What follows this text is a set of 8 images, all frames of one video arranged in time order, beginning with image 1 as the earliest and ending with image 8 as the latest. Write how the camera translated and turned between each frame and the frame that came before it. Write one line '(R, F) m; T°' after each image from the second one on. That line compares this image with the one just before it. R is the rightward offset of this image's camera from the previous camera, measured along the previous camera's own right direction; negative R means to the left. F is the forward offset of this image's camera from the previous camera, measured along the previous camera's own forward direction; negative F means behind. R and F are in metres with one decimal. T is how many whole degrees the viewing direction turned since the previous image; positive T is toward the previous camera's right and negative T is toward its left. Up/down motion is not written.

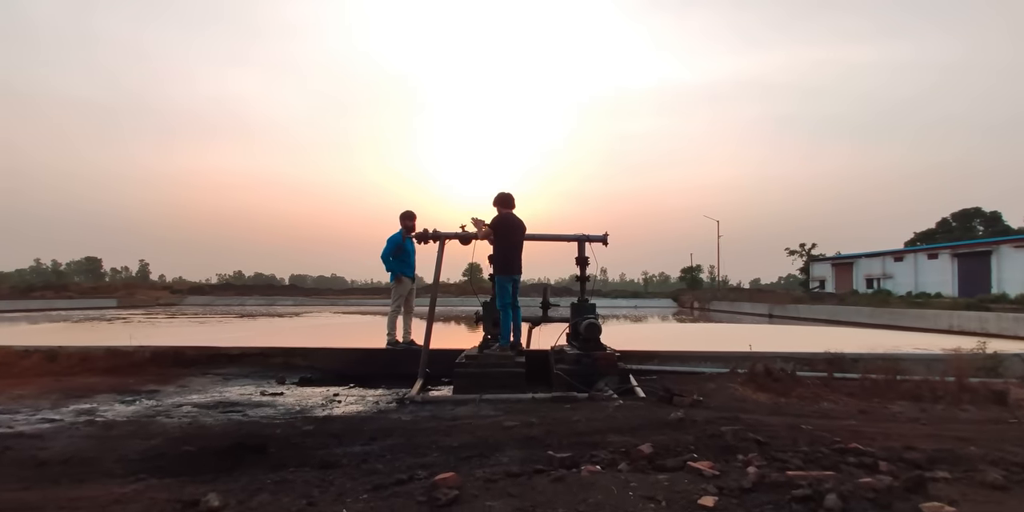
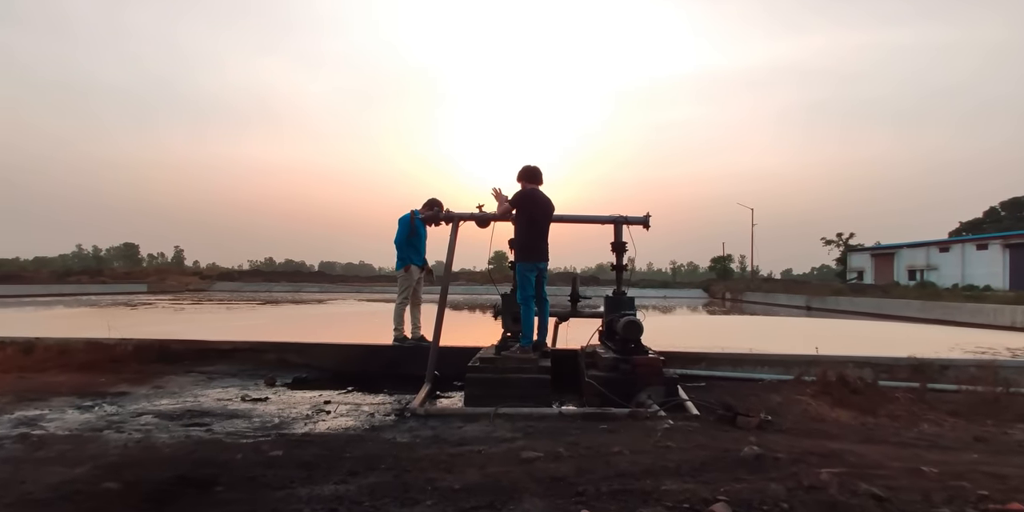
(0.0, +0.9) m; -3°
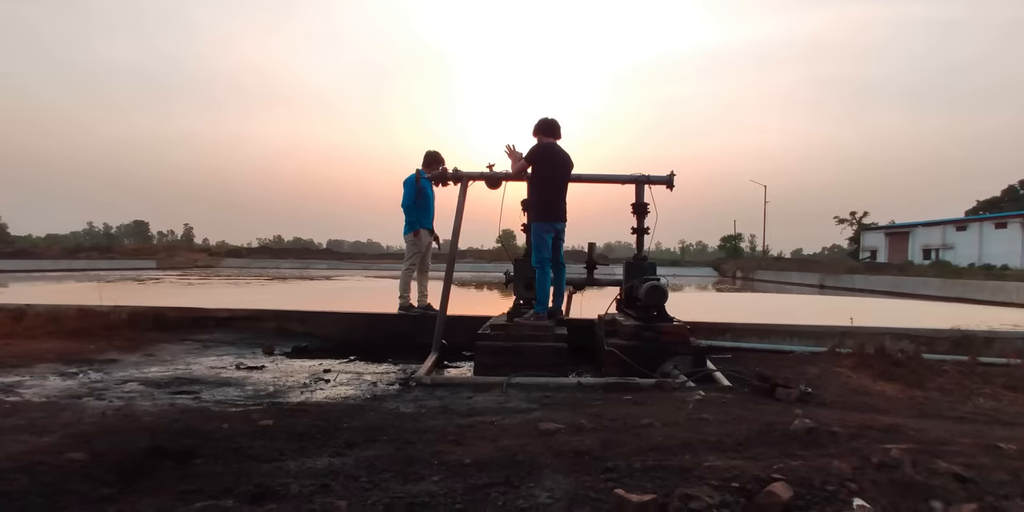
(0.0, +0.3) m; -1°
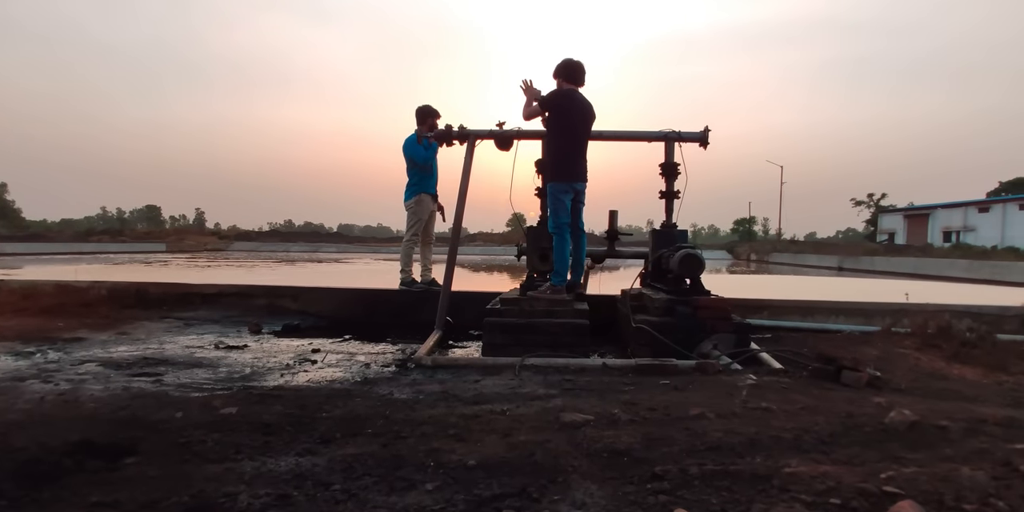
(0.0, +0.5) m; -1°
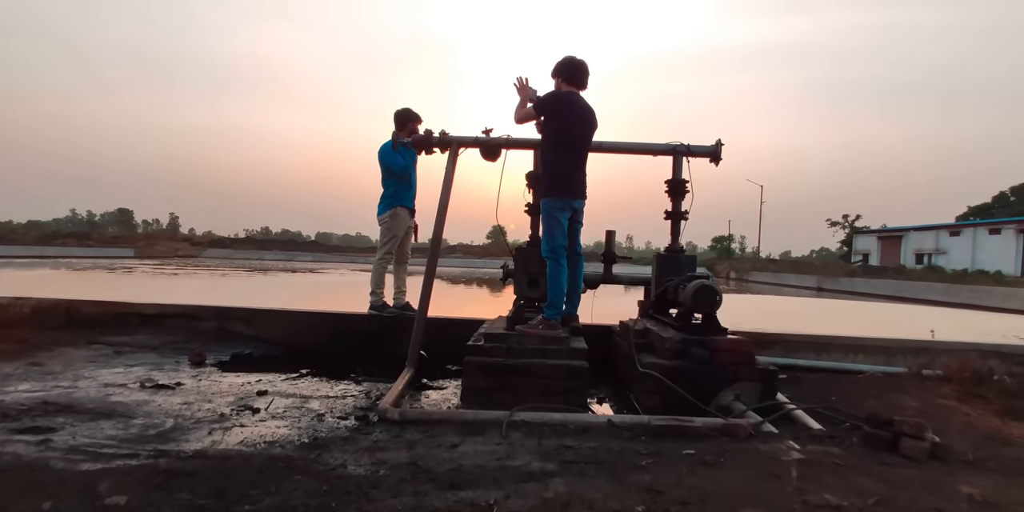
(0.0, +0.5) m; +2°
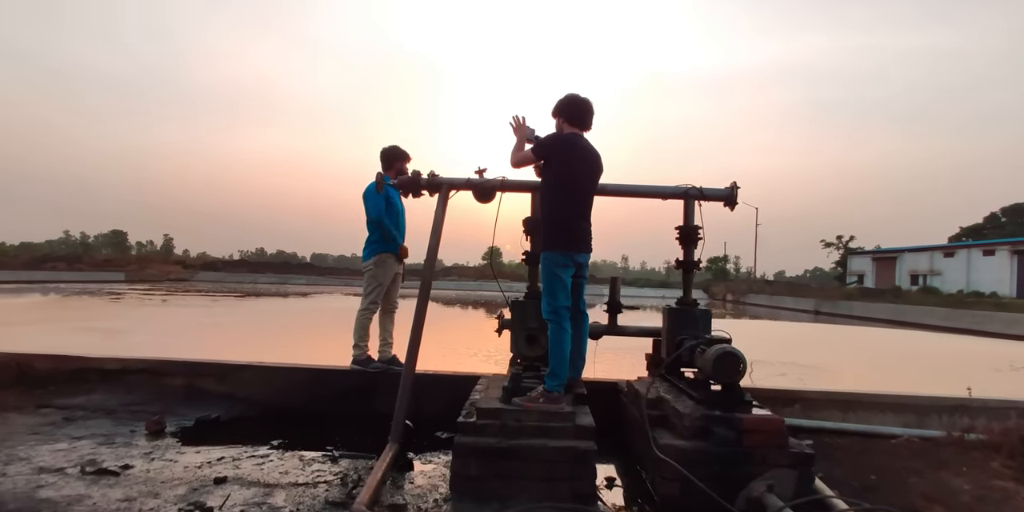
(0.0, +0.3) m; 0°
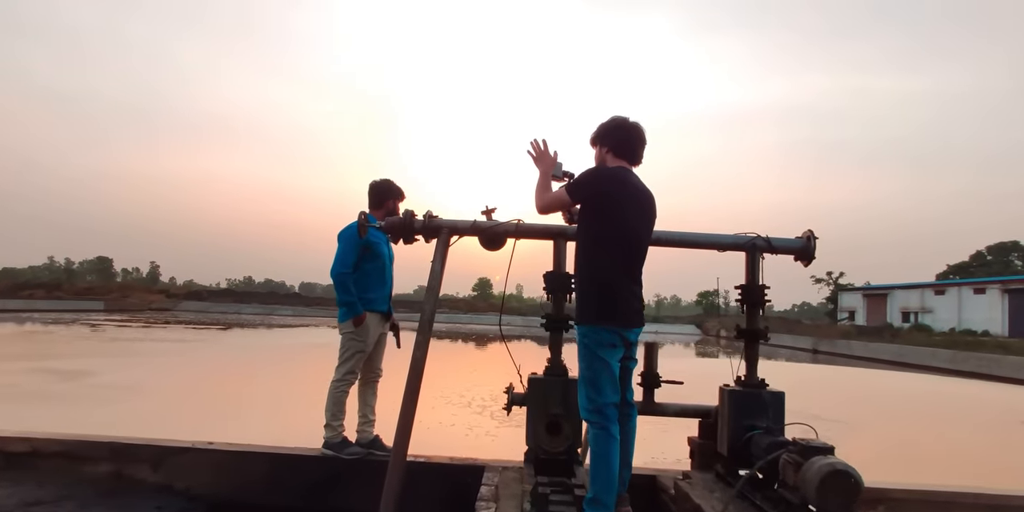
(-0.1, +0.7) m; +1°
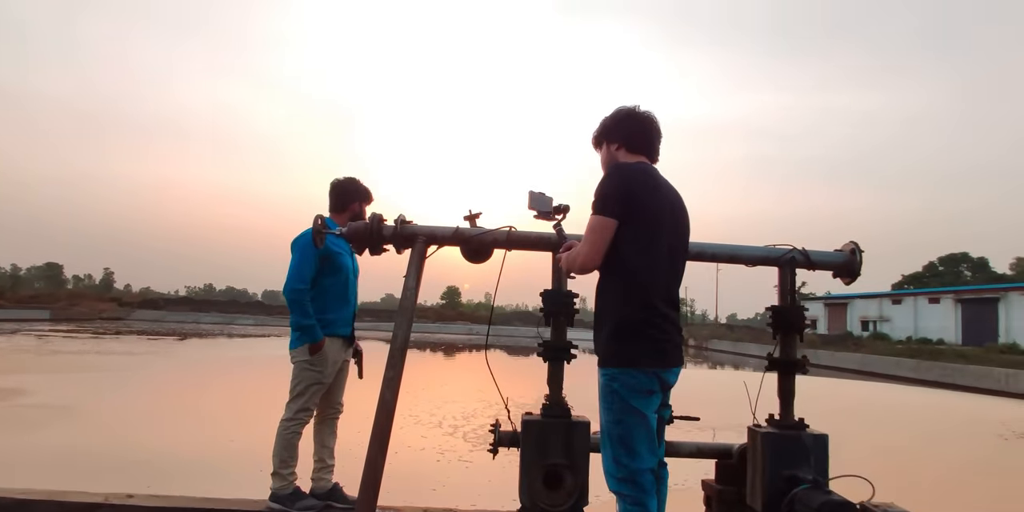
(-0.1, +0.5) m; +3°
